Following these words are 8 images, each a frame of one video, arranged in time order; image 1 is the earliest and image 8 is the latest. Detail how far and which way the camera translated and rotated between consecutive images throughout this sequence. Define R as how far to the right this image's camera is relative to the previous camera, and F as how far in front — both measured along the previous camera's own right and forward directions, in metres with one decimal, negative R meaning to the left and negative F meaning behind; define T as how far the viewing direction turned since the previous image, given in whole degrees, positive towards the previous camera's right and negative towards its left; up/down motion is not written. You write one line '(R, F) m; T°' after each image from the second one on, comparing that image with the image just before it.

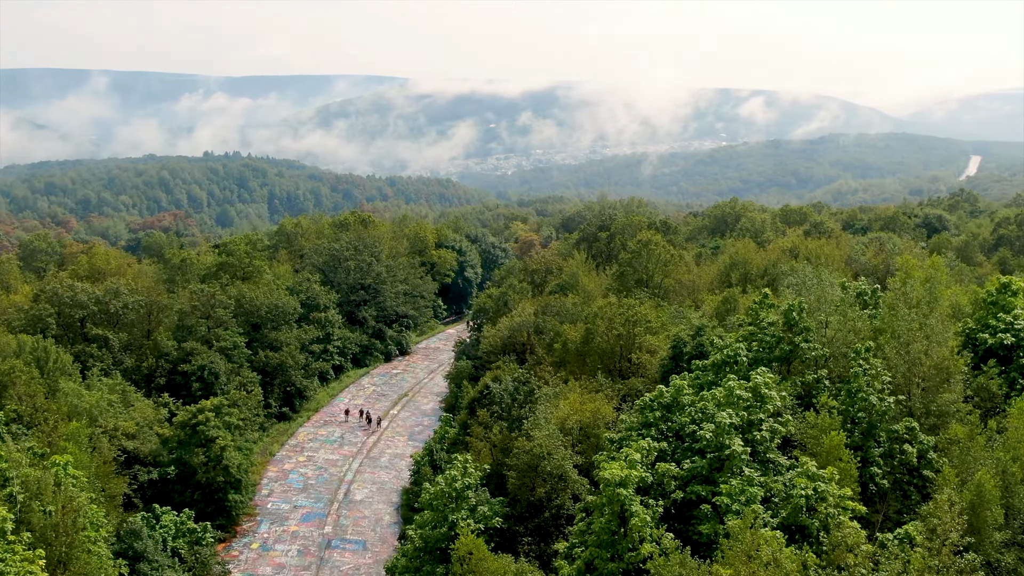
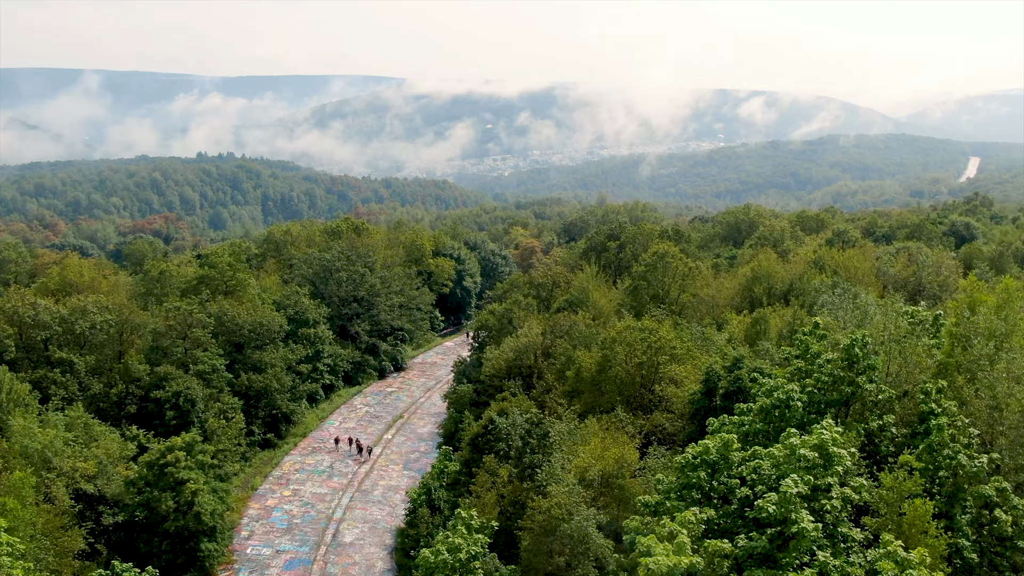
(-0.3, +3.3) m; 0°
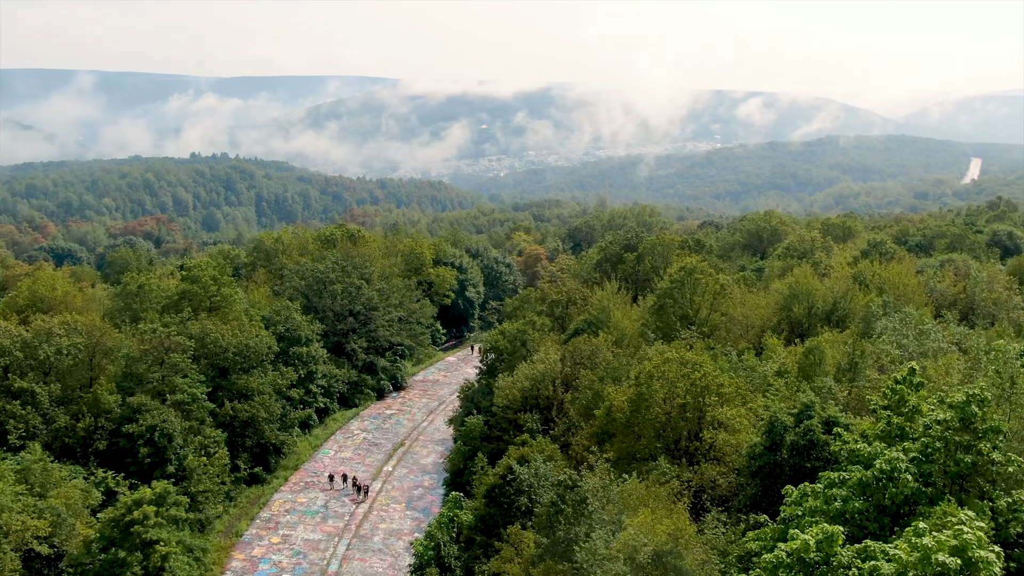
(-0.6, +3.7) m; 0°
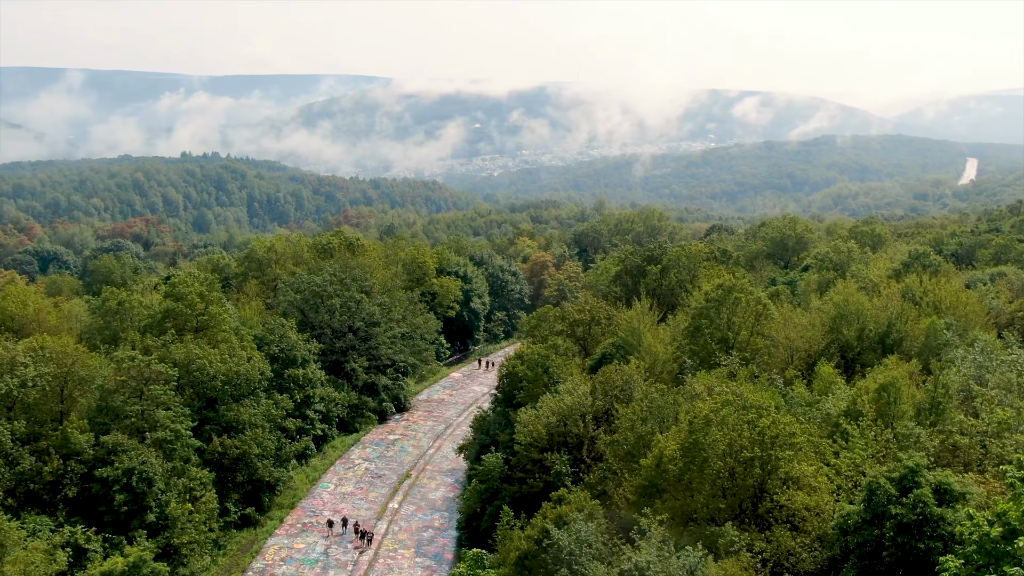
(-0.8, +3.5) m; 0°
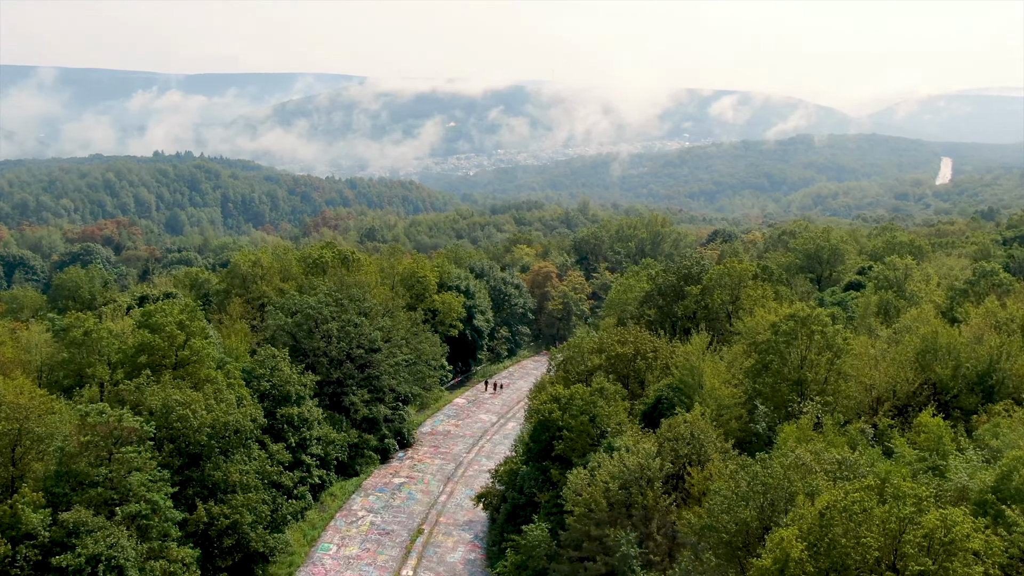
(-1.7, +4.8) m; +1°
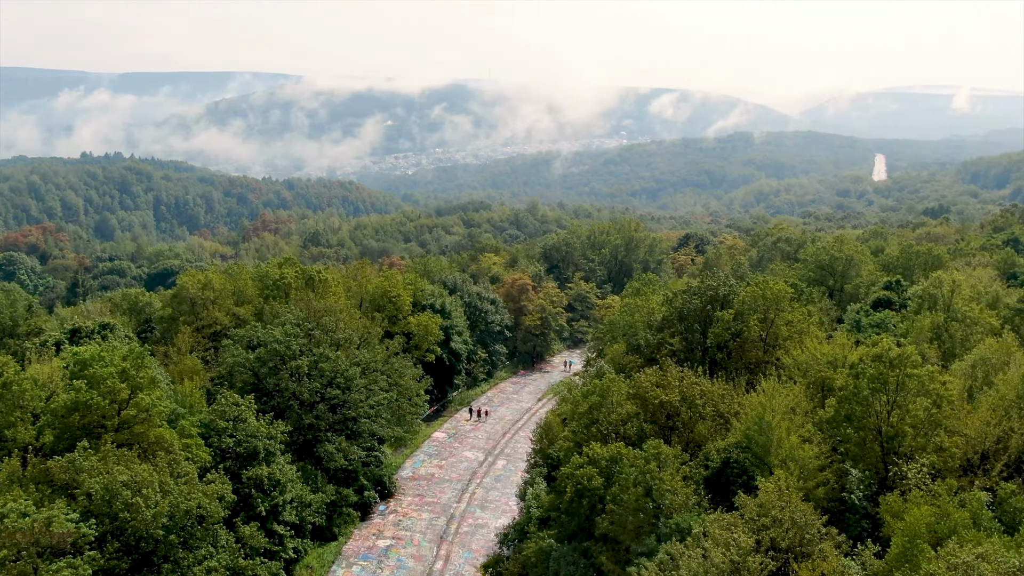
(-2.0, +5.3) m; +3°
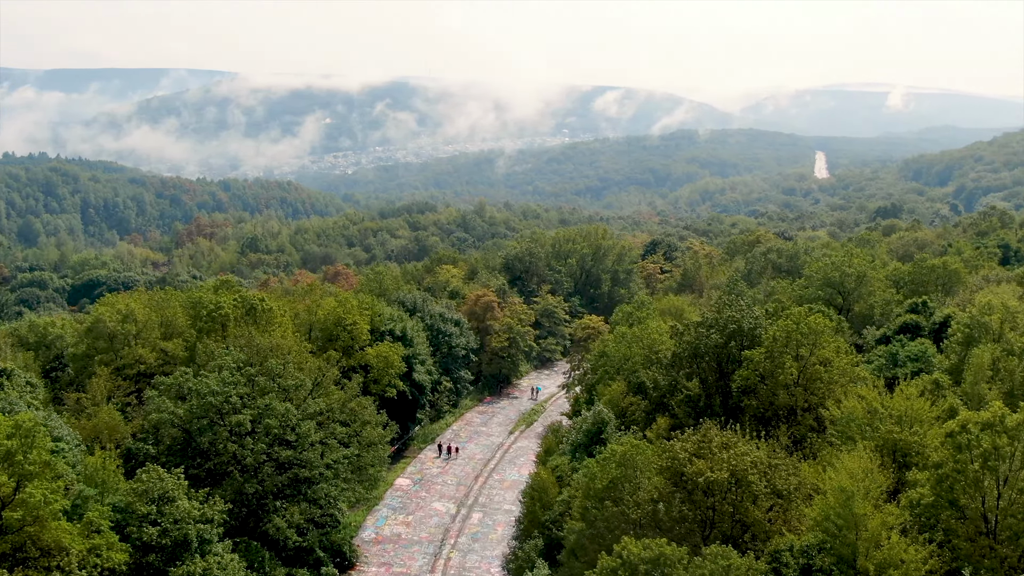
(-1.2, +5.5) m; +3°
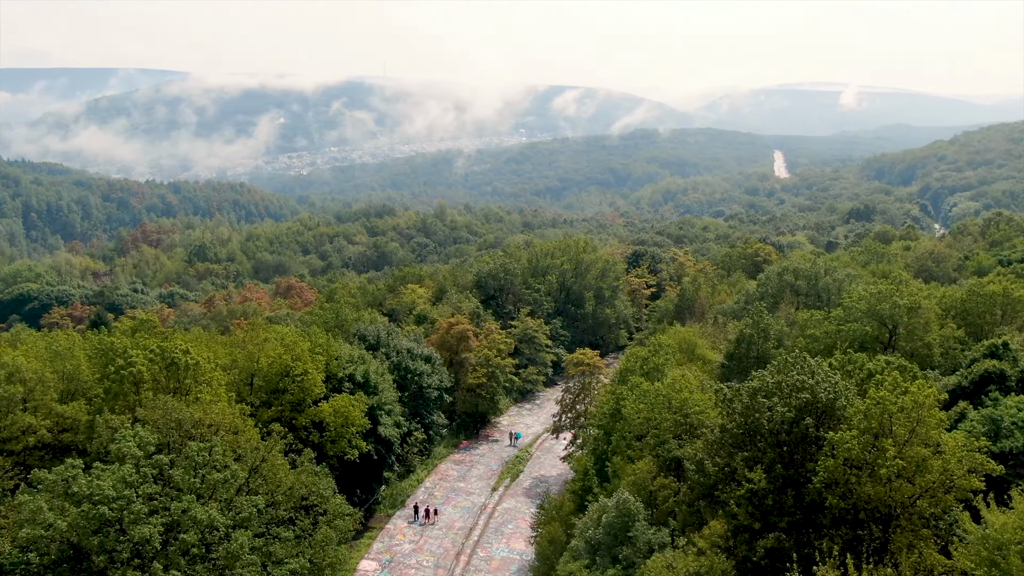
(-0.9, +7.0) m; +2°
